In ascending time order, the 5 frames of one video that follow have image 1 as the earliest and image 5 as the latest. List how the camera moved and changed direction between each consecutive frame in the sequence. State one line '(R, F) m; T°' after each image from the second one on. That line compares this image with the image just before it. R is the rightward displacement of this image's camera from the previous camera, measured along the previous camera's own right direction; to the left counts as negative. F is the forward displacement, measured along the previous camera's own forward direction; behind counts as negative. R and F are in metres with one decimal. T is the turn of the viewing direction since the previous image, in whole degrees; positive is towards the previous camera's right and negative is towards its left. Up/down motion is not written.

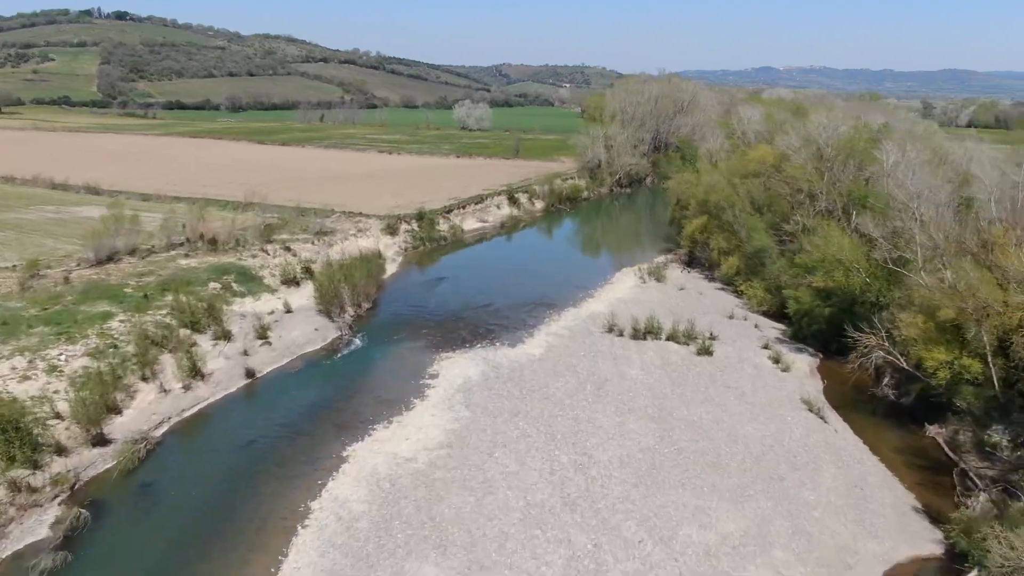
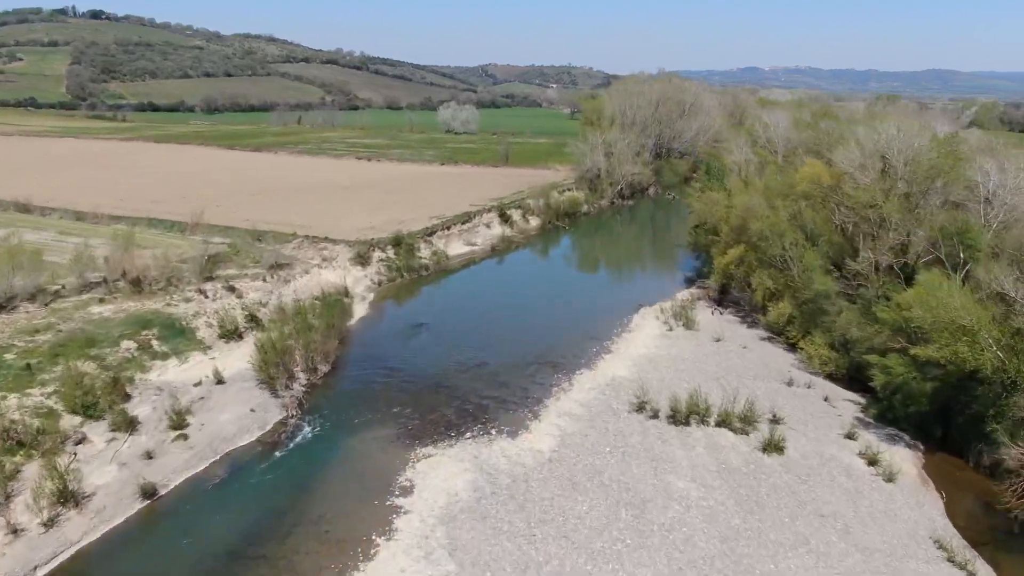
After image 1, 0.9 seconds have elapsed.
(-0.3, +5.8) m; +1°
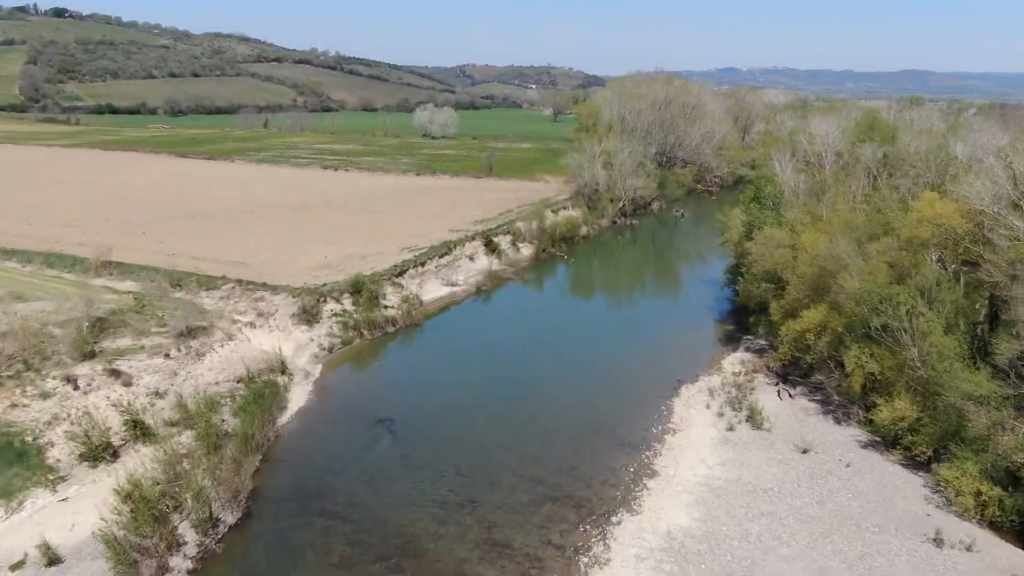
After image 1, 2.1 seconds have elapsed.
(-0.4, +7.2) m; +1°
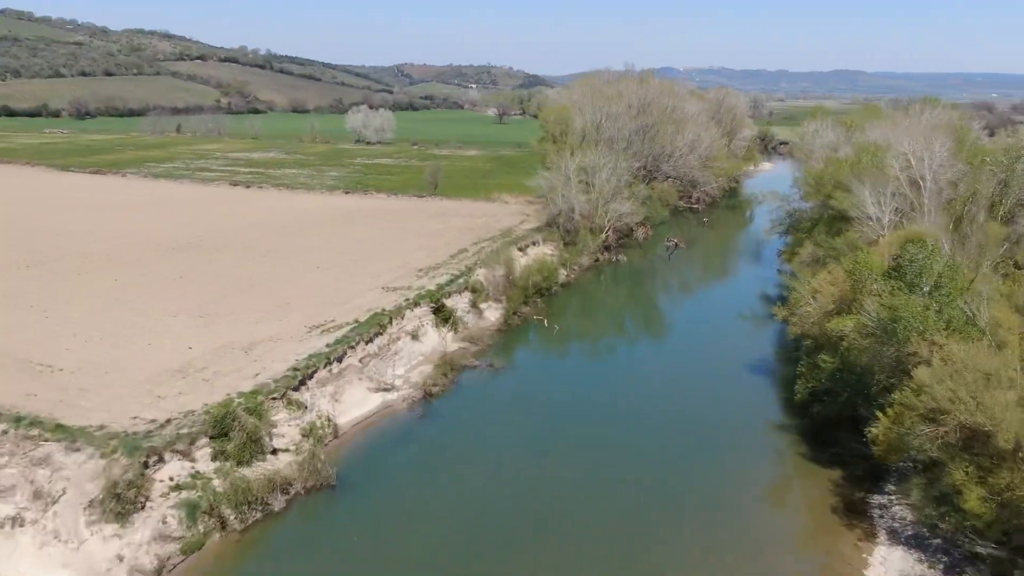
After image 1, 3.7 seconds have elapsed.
(-0.5, +10.2) m; +4°
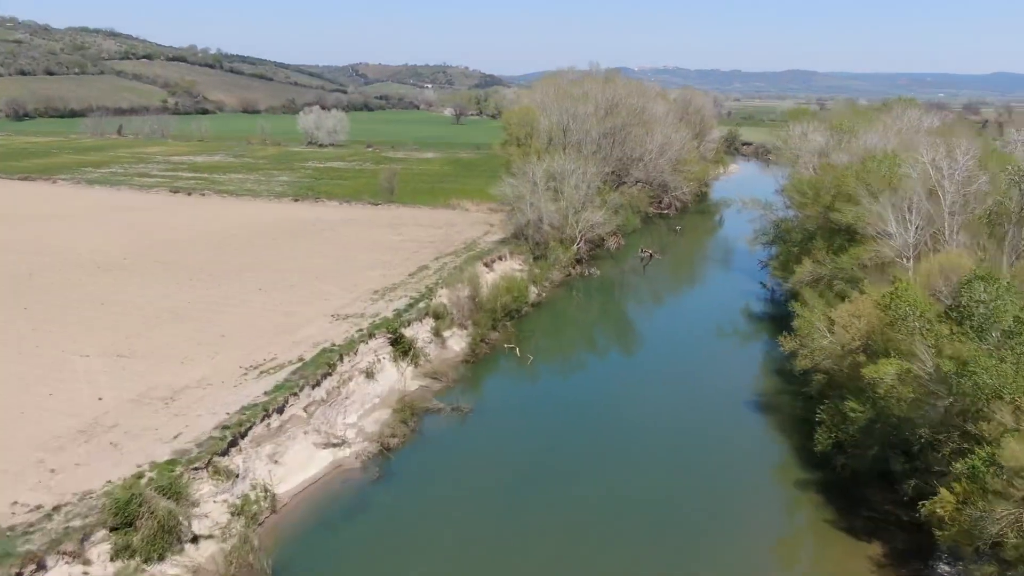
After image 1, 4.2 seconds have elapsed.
(-0.2, +2.9) m; +3°
